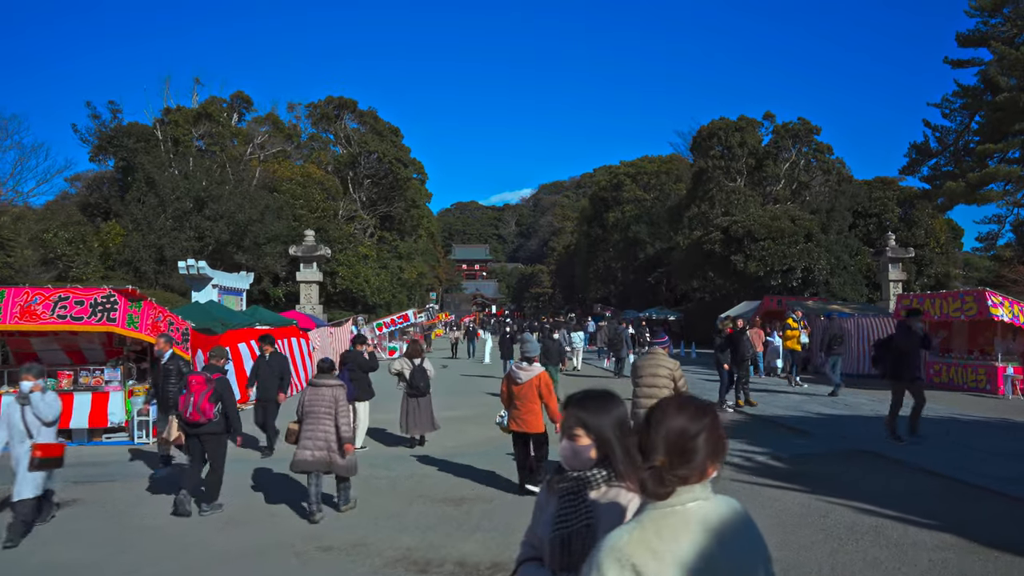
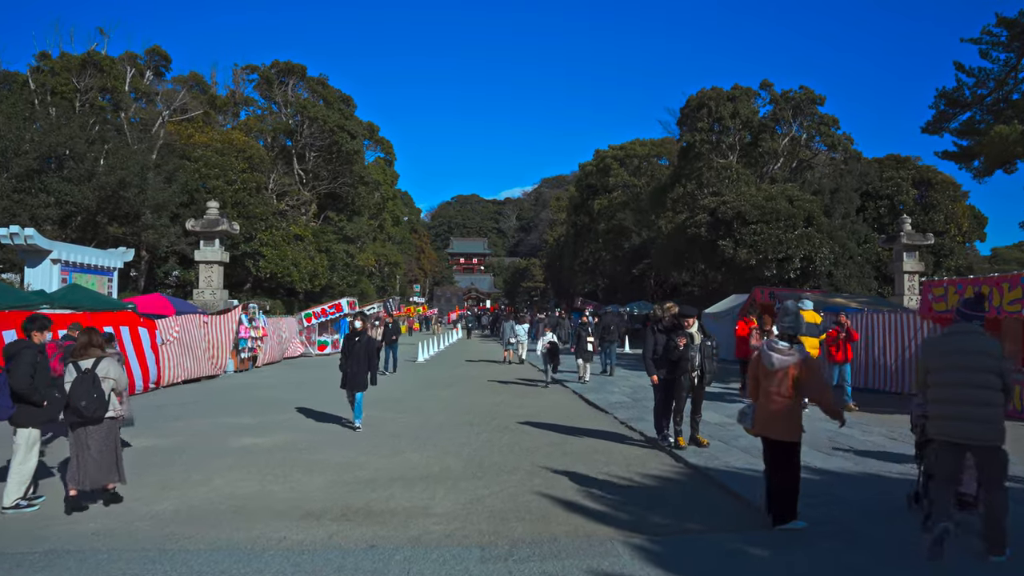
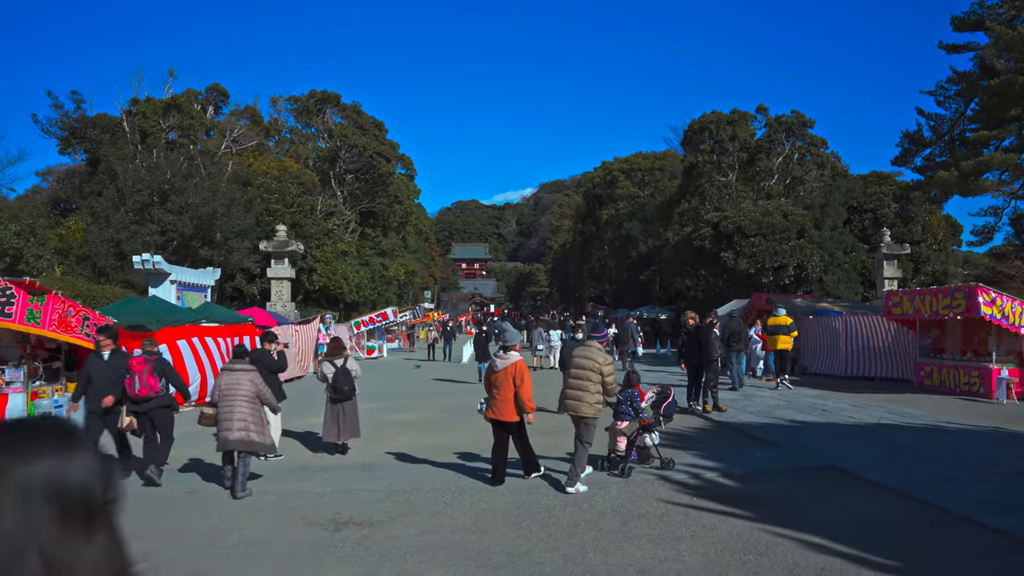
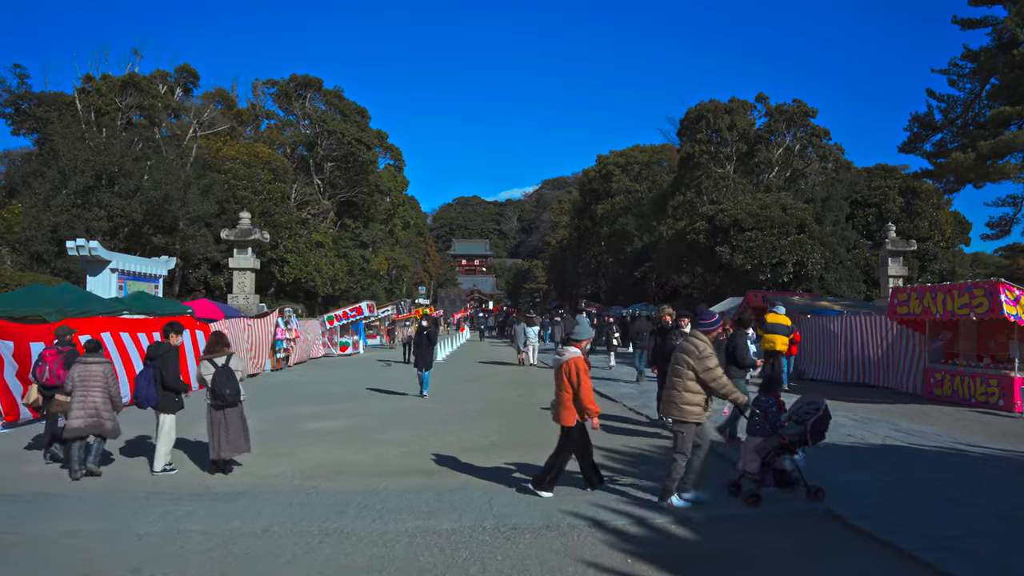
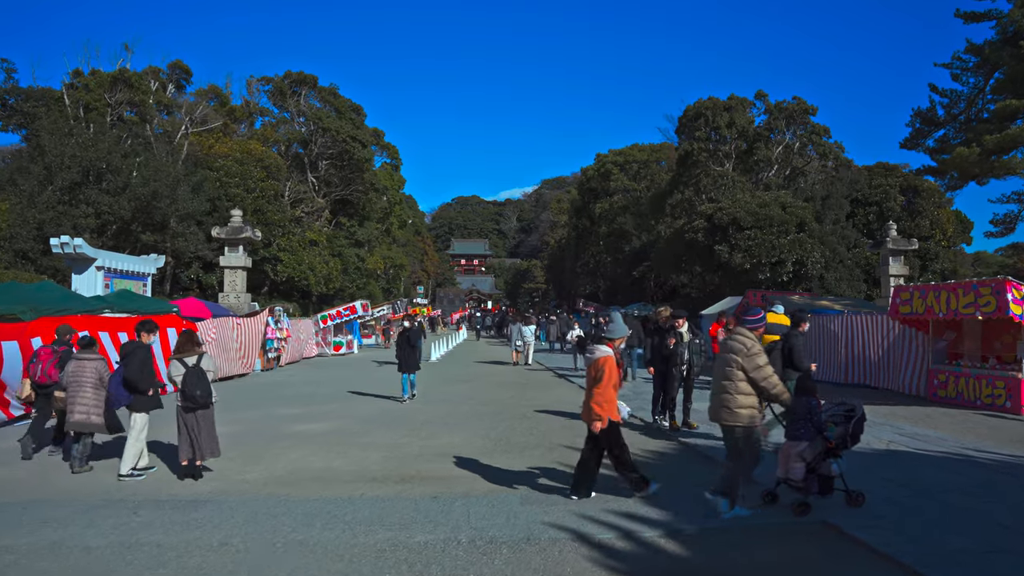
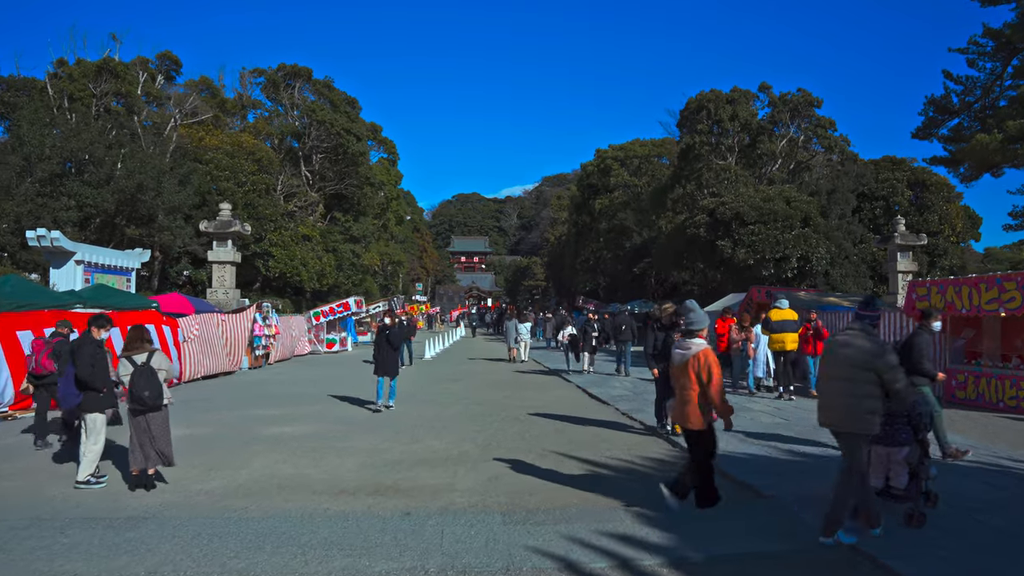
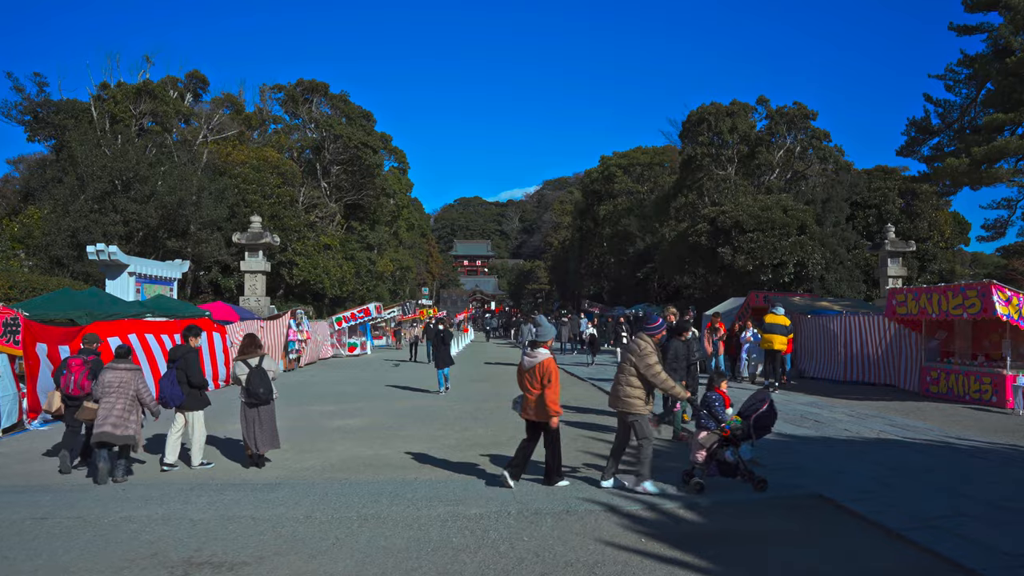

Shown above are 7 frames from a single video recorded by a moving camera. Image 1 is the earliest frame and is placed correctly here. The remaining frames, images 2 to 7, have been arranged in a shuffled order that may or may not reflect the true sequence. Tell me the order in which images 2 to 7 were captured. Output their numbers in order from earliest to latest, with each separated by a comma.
3, 7, 4, 5, 6, 2
